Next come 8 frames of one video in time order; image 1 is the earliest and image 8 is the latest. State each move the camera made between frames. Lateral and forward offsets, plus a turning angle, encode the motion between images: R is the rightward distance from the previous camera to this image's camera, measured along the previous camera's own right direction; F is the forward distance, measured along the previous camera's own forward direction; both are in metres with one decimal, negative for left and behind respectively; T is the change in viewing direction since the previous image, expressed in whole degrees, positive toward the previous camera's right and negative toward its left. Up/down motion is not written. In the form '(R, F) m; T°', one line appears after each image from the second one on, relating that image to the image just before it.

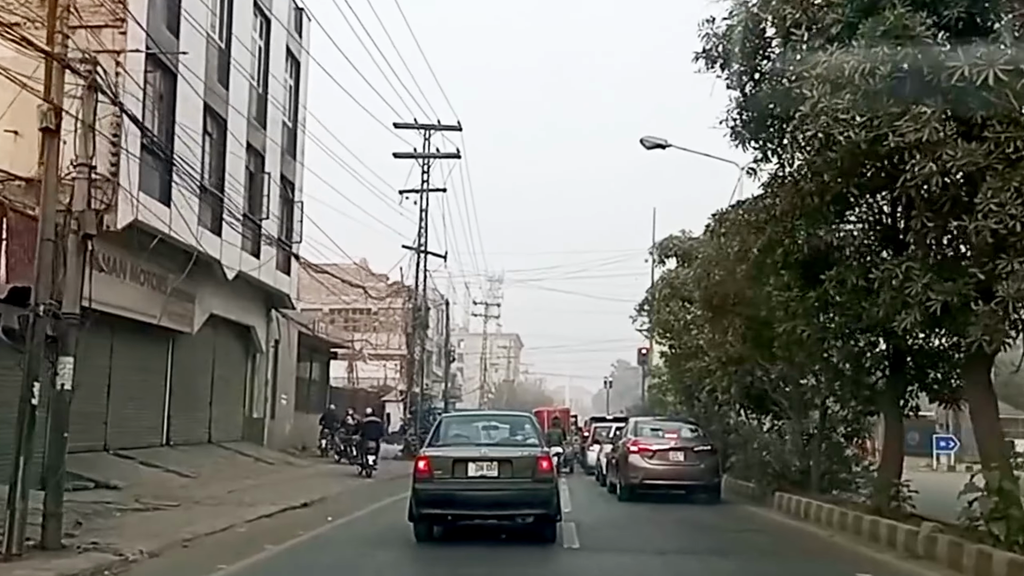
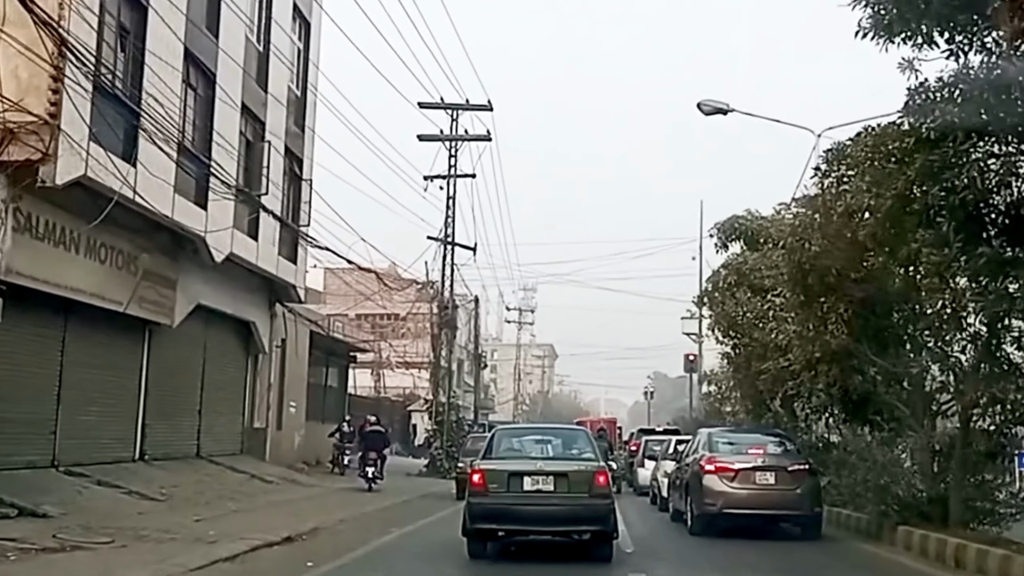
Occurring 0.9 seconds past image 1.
(-0.1, +4.4) m; -2°
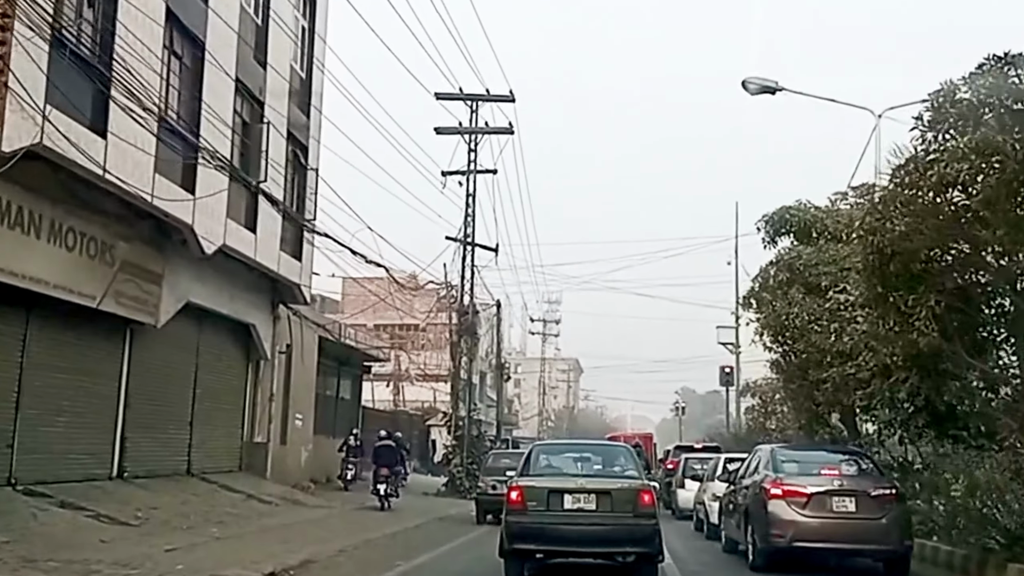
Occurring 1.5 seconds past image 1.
(0.0, +2.5) m; -1°
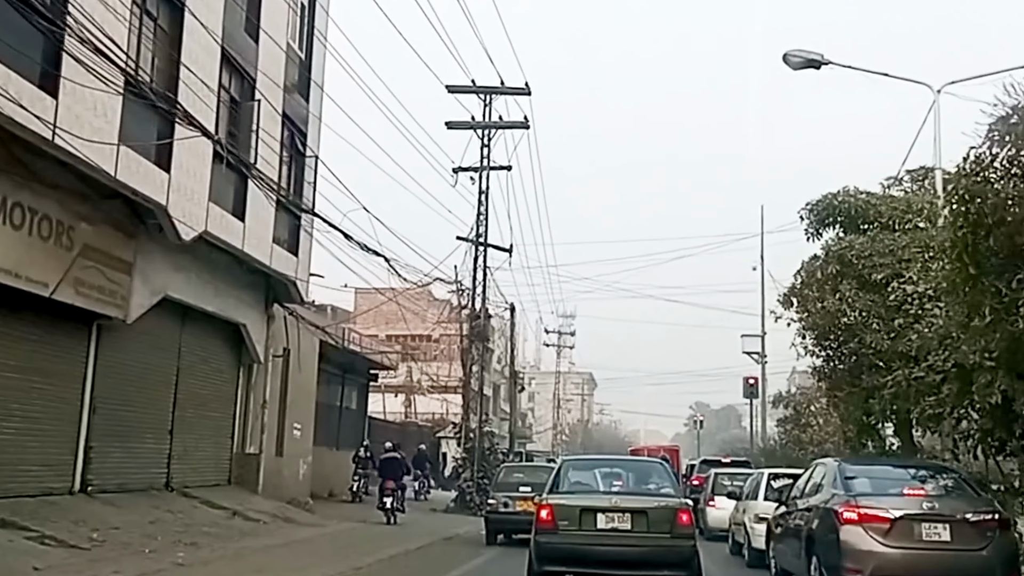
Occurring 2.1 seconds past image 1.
(0.0, +2.3) m; -1°
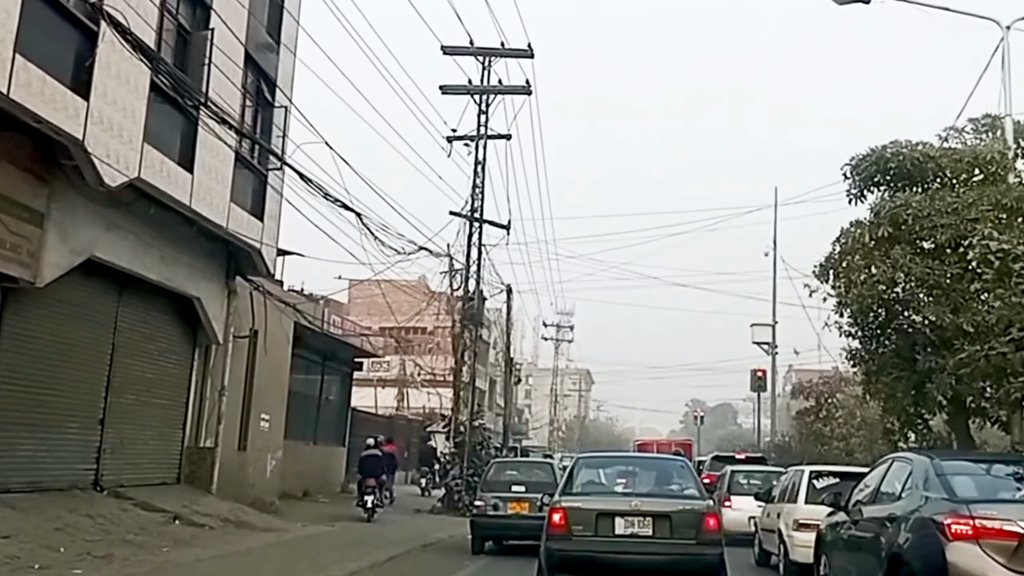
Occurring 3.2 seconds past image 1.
(0.0, +3.0) m; 0°
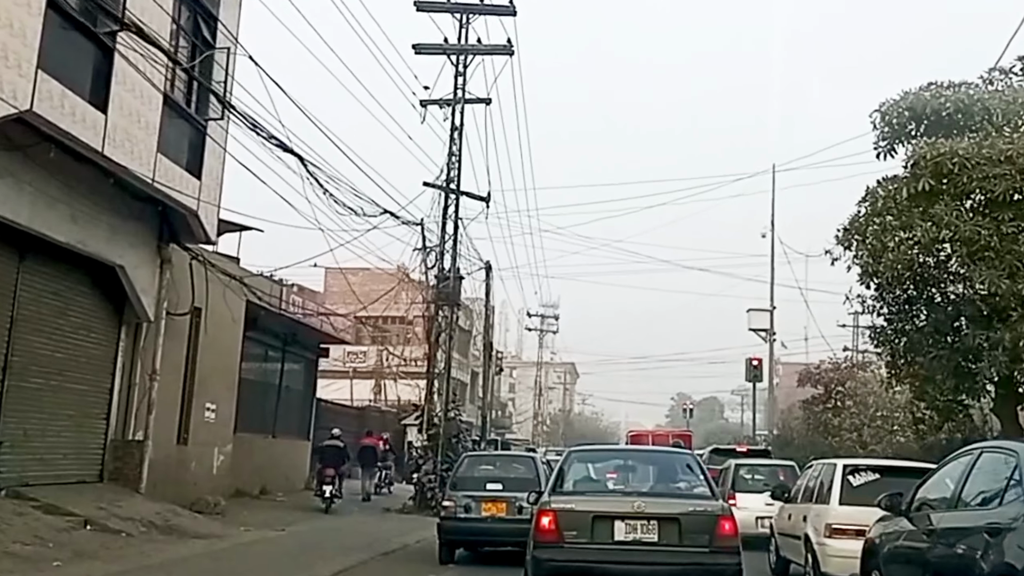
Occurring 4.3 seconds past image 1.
(+0.1, +2.7) m; +1°
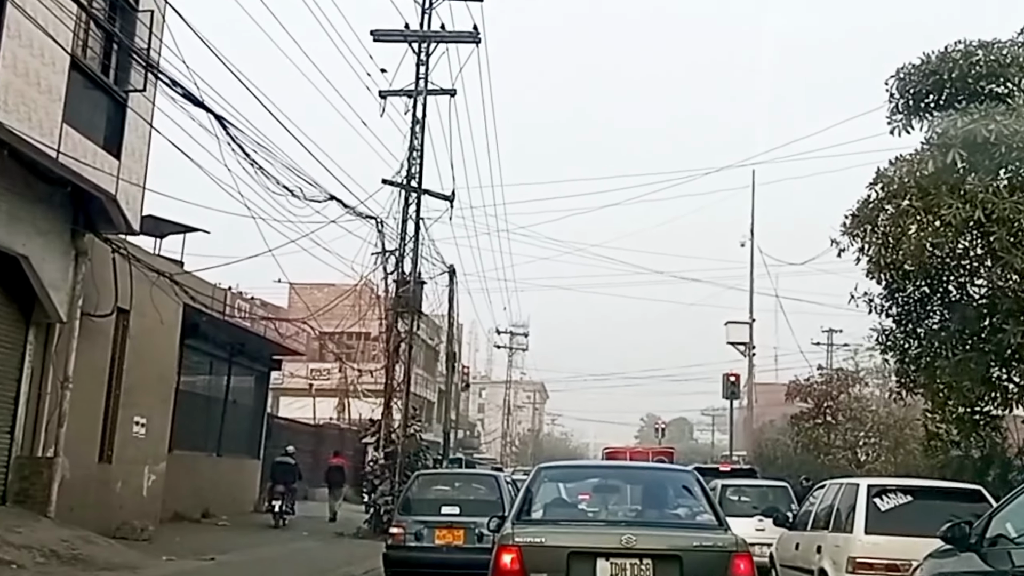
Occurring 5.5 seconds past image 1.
(+0.1, +2.1) m; +2°
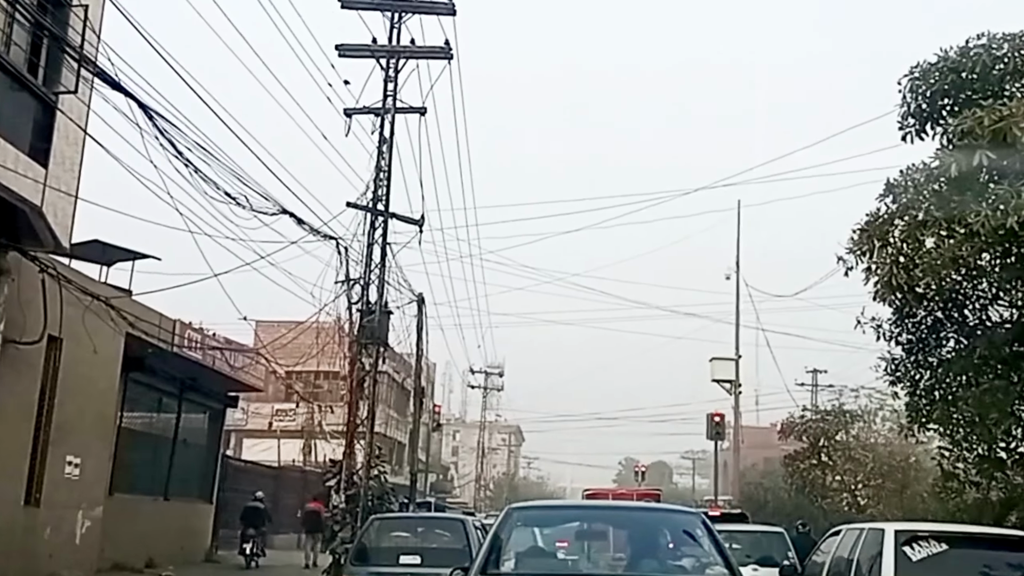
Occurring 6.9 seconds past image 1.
(+0.1, +1.6) m; +1°
